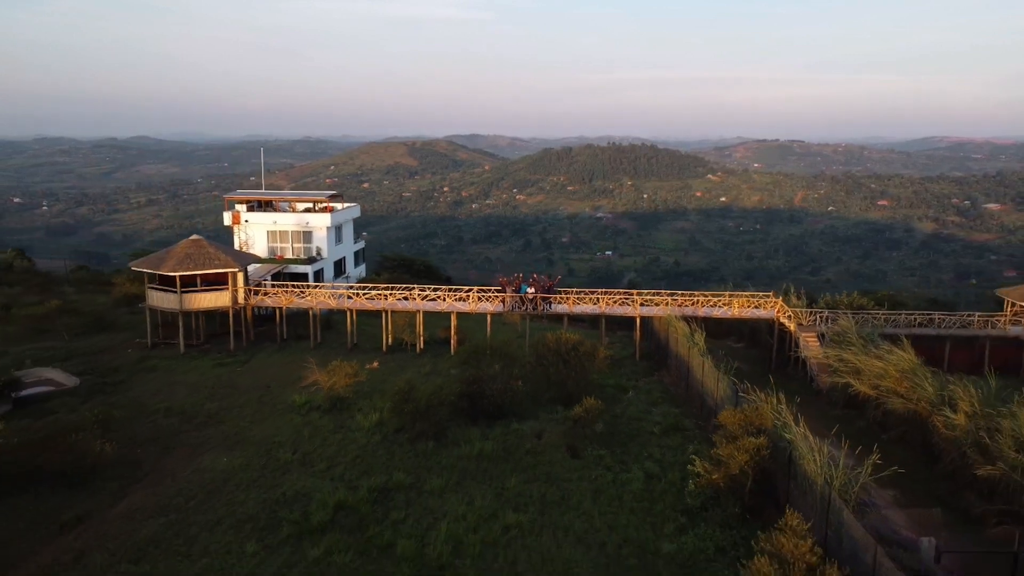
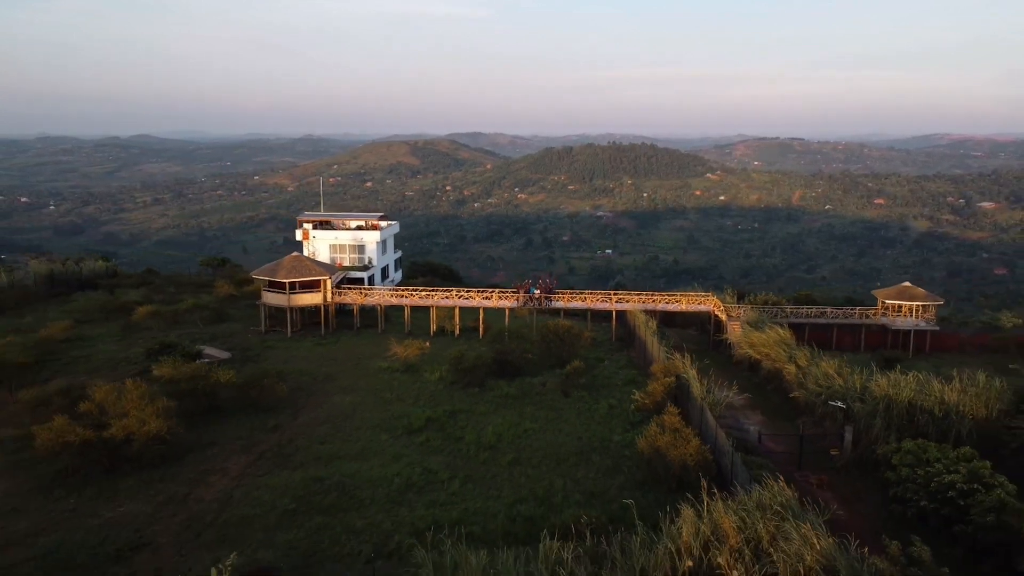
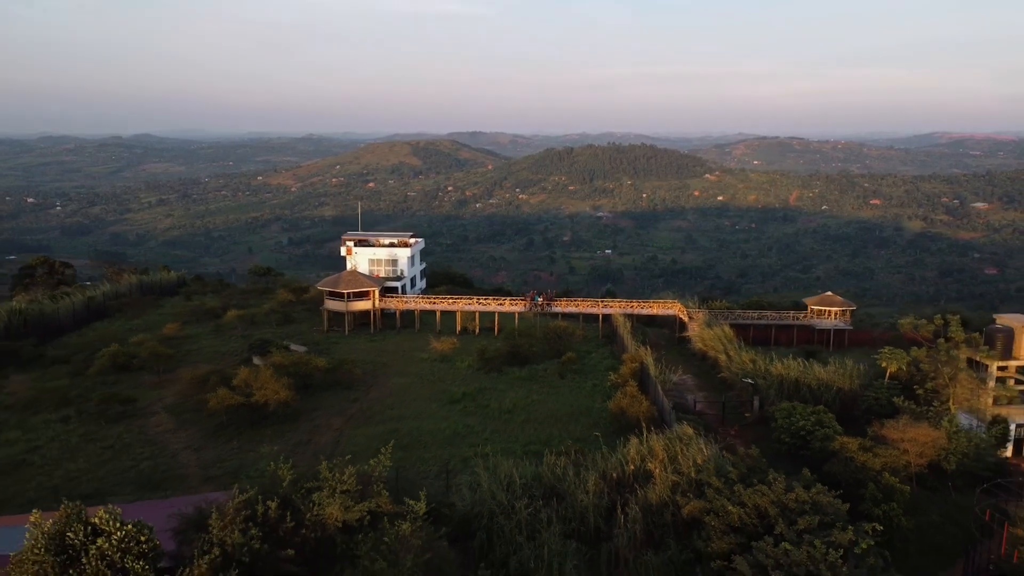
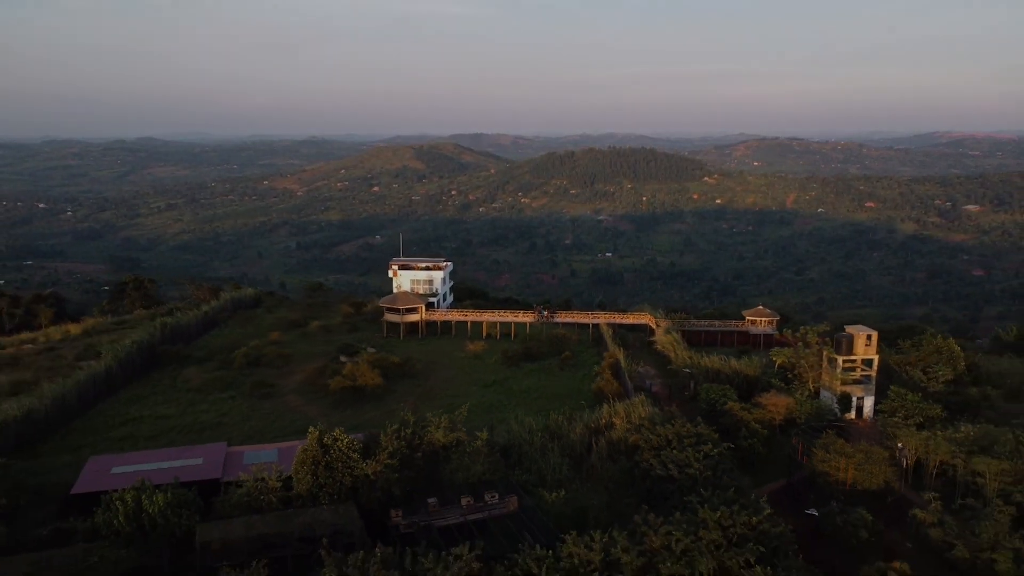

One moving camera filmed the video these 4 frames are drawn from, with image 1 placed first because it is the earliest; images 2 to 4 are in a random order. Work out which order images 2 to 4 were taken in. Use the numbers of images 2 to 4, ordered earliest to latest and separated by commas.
2, 3, 4
